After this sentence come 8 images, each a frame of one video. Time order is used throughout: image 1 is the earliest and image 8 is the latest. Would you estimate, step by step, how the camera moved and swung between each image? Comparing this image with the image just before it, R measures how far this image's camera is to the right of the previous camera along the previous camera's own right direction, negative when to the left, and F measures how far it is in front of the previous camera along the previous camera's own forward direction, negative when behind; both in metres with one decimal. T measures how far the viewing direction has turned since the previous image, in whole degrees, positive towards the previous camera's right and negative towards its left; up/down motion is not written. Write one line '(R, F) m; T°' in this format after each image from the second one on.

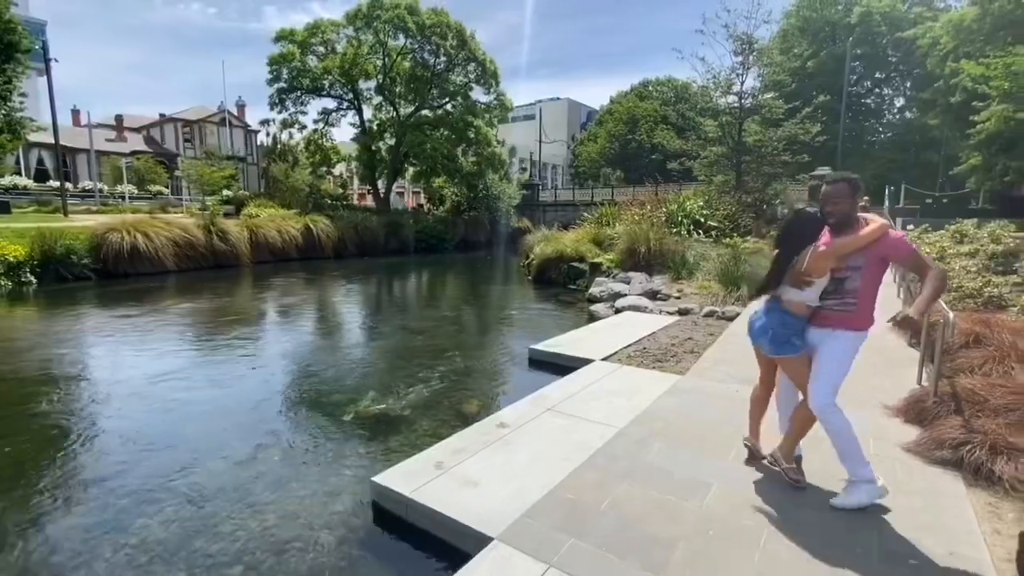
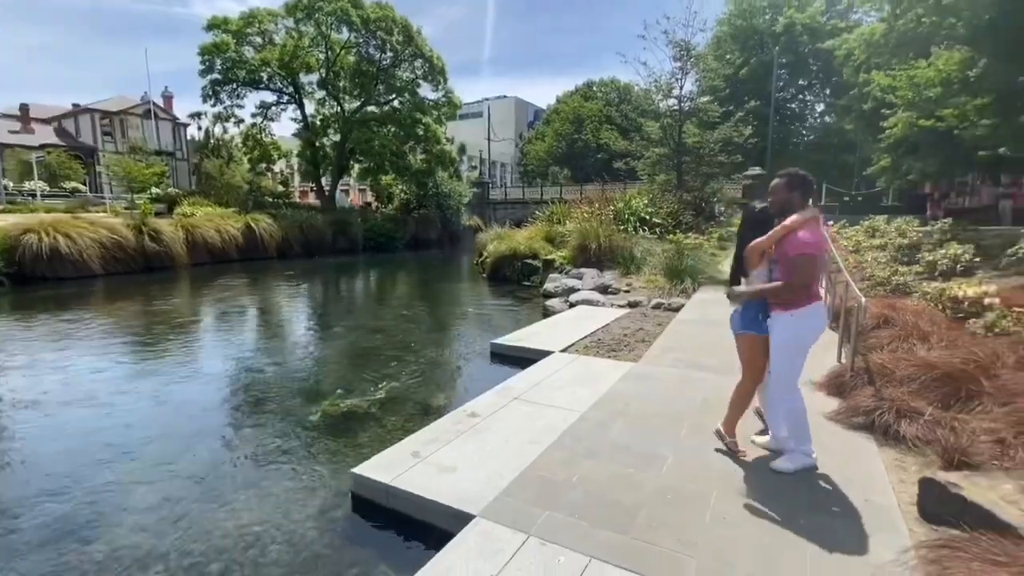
(-0.1, -0.2) m; +6°
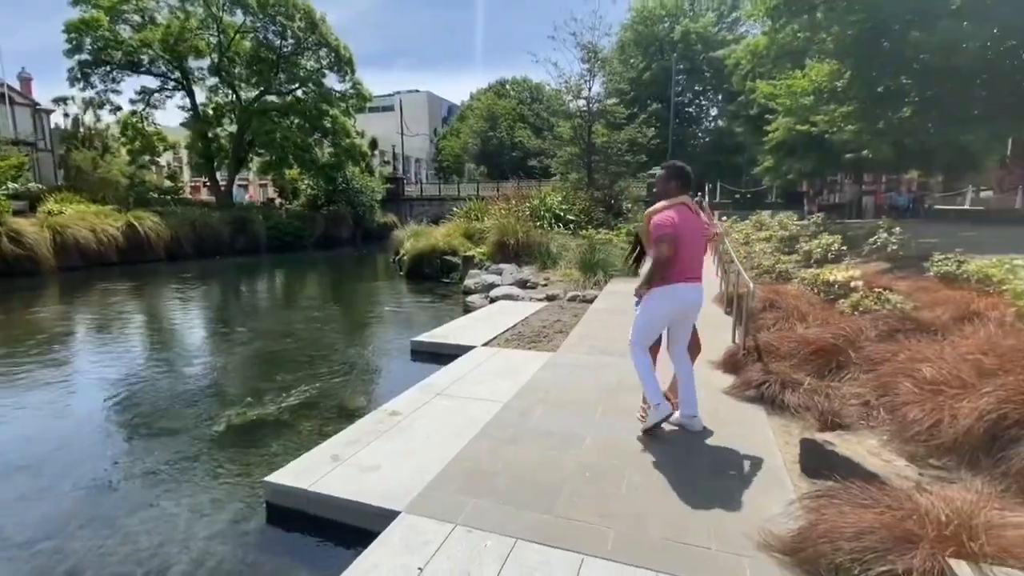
(0.0, 0.0) m; +9°
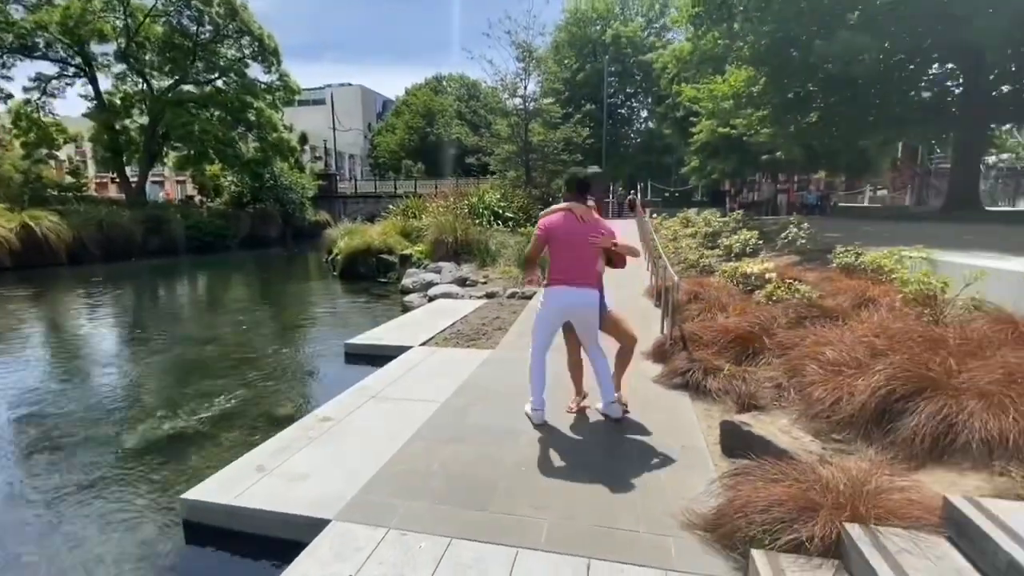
(+0.1, 0.0) m; +7°
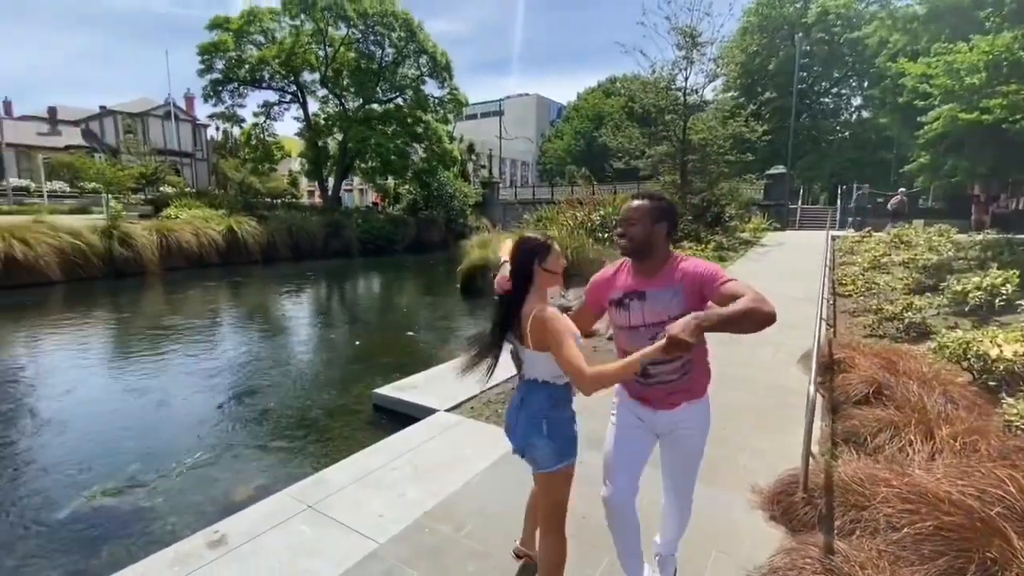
(+1.0, +1.8) m; -20°
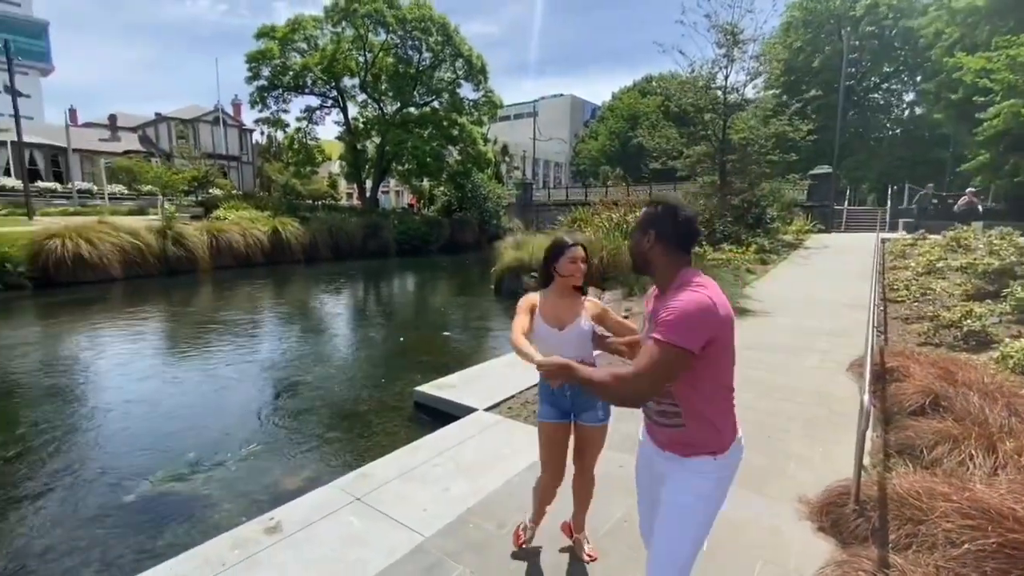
(-0.1, -0.1) m; -4°
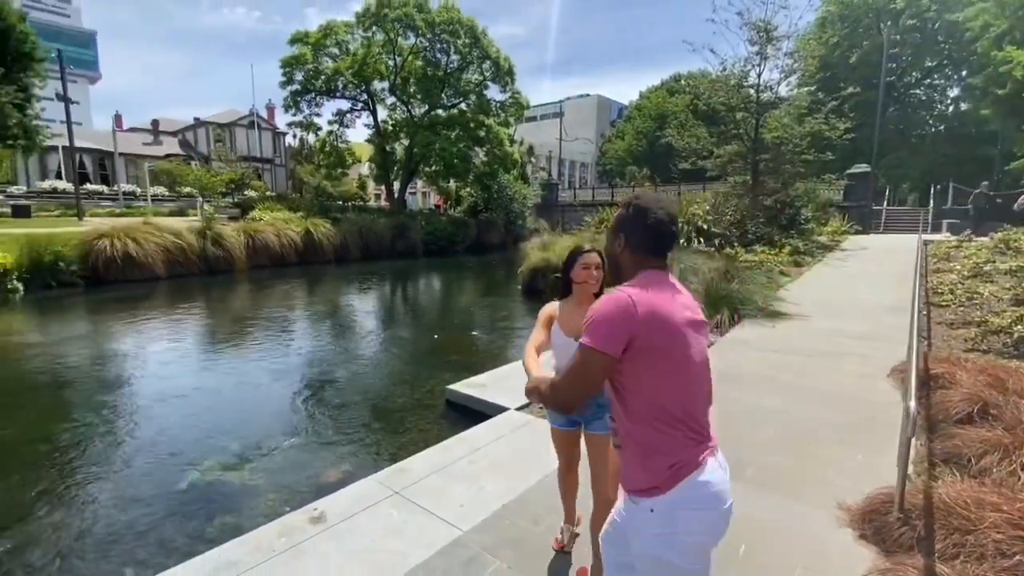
(-0.1, -0.1) m; -3°
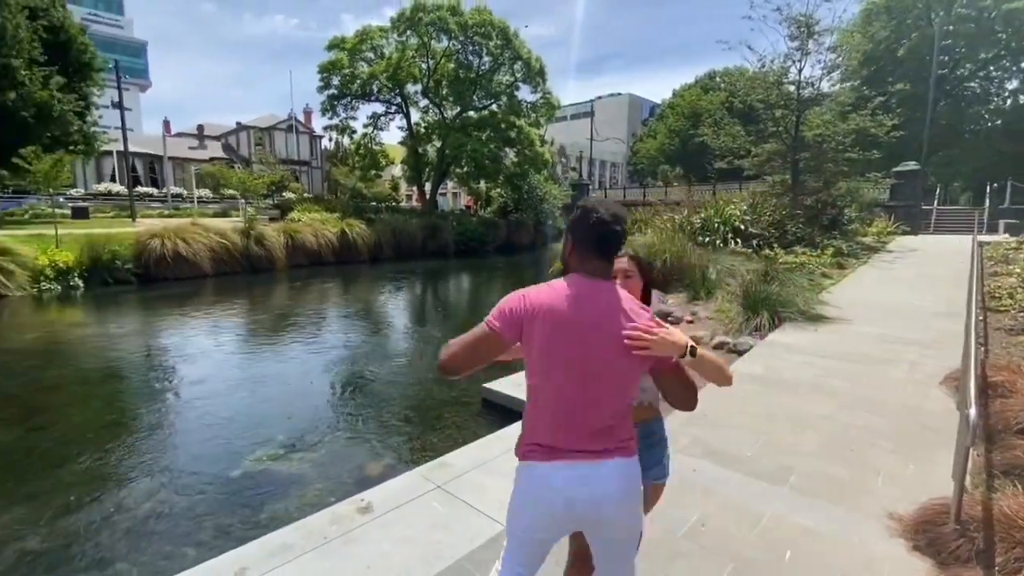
(-0.1, 0.0) m; -3°
